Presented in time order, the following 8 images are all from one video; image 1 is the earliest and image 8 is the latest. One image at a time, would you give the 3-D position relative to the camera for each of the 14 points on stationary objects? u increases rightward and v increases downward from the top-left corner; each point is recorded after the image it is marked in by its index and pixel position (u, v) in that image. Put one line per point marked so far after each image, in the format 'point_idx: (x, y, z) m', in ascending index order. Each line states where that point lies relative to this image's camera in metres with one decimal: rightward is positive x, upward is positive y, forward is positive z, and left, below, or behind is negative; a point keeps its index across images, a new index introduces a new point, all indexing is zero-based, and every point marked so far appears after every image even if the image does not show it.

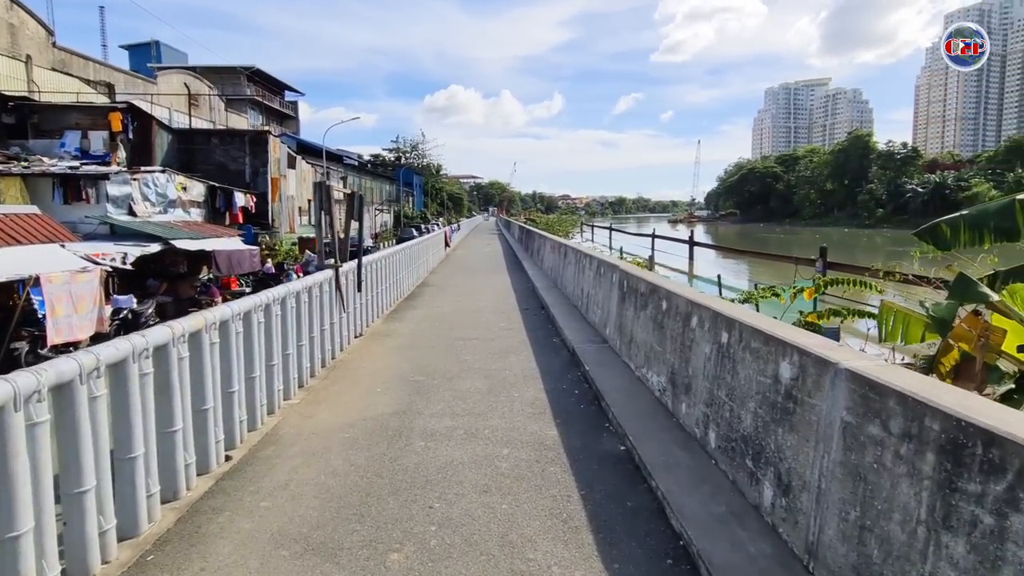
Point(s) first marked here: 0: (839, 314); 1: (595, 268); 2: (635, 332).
0: (+2.8, -0.2, +4.3) m
1: (+0.9, +0.2, +5.4) m
2: (+0.9, -0.3, +4.0) m
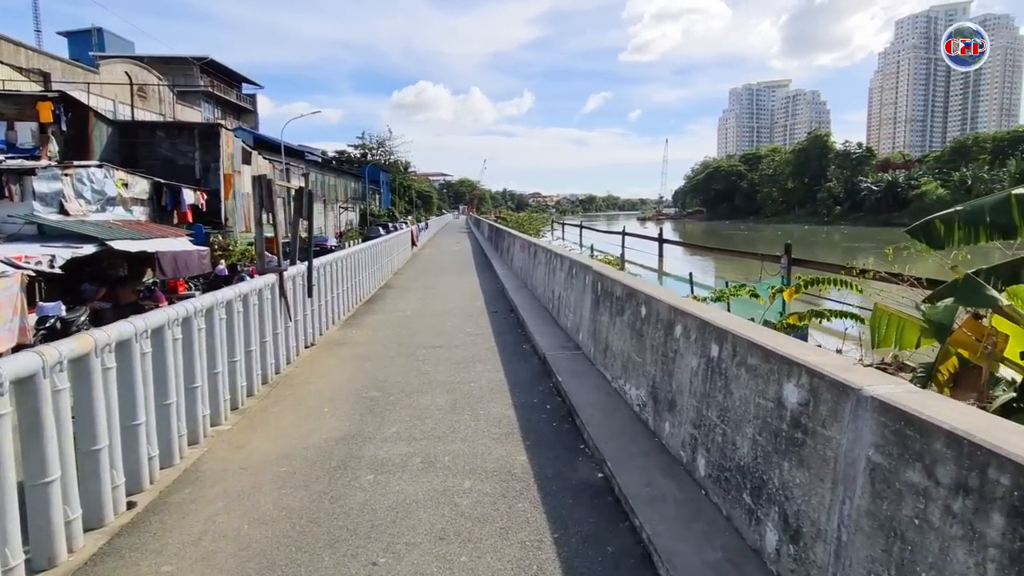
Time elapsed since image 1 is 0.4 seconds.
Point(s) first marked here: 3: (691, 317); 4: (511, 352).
0: (+2.5, -0.2, +4.1) m
1: (+0.5, +0.2, +5.1) m
2: (+0.7, -0.4, +3.7) m
3: (+0.9, -0.1, +2.5) m
4: (0.0, -0.6, +4.8) m
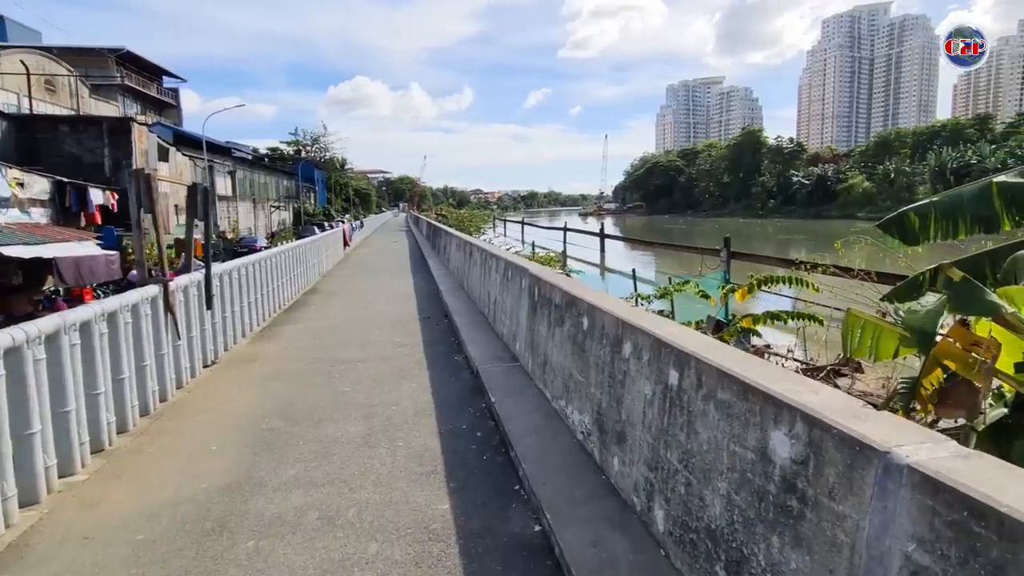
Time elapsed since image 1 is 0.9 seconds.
0: (+2.0, -0.2, +3.8) m
1: (-0.1, +0.1, +4.6) m
2: (+0.2, -0.4, +3.2) m
3: (+0.5, -0.2, +2.0) m
4: (-0.6, -0.6, +4.2) m
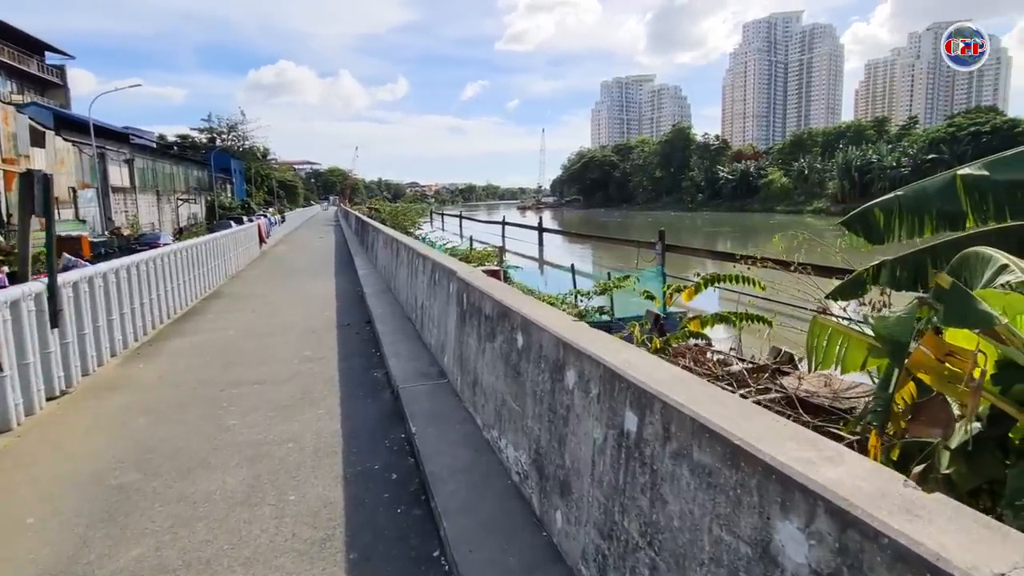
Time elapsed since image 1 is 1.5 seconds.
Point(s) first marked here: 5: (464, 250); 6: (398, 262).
0: (+1.5, -0.2, +3.5) m
1: (-0.7, +0.1, +4.1) m
2: (-0.2, -0.4, +2.7) m
3: (+0.2, -0.2, +1.6) m
4: (-1.1, -0.7, +3.7) m
5: (-2.0, +1.4, +19.3) m
6: (-1.3, +0.3, +6.0) m
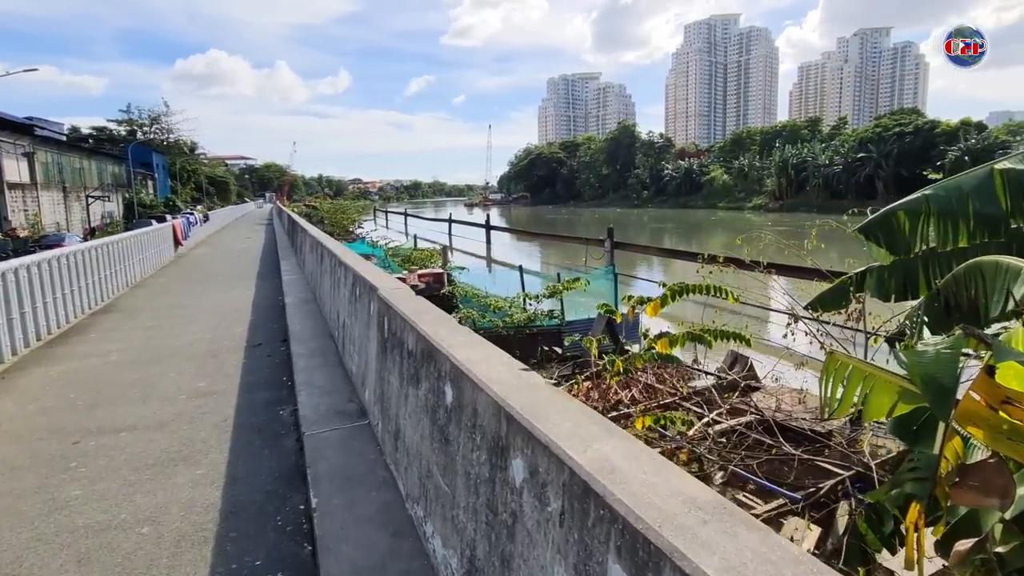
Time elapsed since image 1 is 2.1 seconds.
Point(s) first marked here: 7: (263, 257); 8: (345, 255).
0: (+1.1, -0.3, +3.1) m
1: (-1.1, 0.0, +3.4) m
2: (-0.5, -0.5, +2.1) m
3: (+0.1, -0.3, +1.0) m
4: (-1.4, -0.8, +2.9) m
5: (-3.8, +1.4, +18.5) m
6: (-1.9, +0.2, +5.3) m
7: (-5.3, +0.7, +11.0) m
8: (-1.4, +0.3, +4.4) m
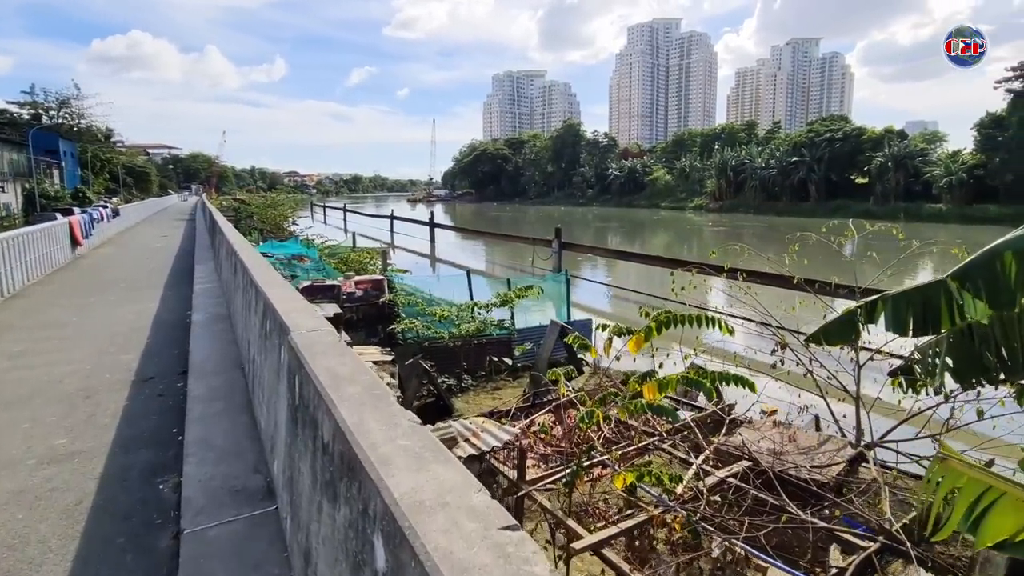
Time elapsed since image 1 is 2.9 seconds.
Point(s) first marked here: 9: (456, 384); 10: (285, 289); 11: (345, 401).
0: (+0.9, -0.4, +2.6) m
1: (-1.3, -0.1, +2.7) m
2: (-0.5, -0.7, +1.4) m
3: (+0.1, -0.5, +0.4) m
4: (-1.6, -1.0, +2.2) m
5: (-5.6, +1.3, +17.3) m
6: (-2.4, +0.1, +4.4) m
7: (-6.3, +0.6, +9.7) m
8: (-1.7, +0.1, +3.6) m
9: (-0.9, -1.6, +8.3) m
10: (-1.3, 0.0, +2.8) m
11: (-0.4, -0.3, +1.3) m
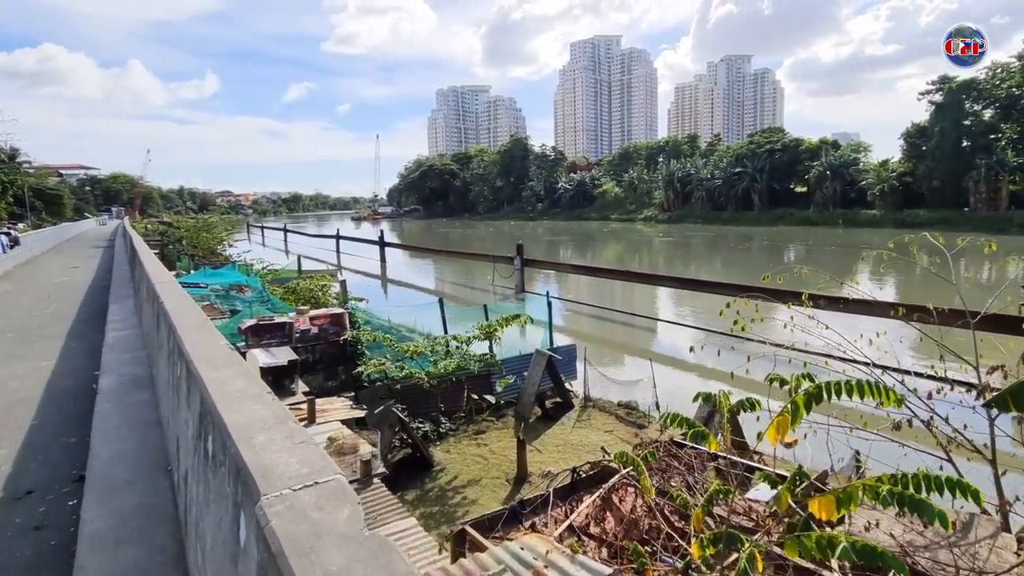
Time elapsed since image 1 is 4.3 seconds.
0: (+1.2, -0.6, +1.7) m
1: (-1.0, -0.4, +1.6) m
2: (-0.1, -0.9, +0.5) m
3: (+0.6, -0.6, -0.5) m
4: (-1.3, -1.2, +1.1) m
5: (-6.8, +0.4, +15.8) m
6: (-2.2, -0.3, +3.3) m
7: (-6.7, -0.1, +8.2) m
8: (-1.5, -0.2, +2.5) m
9: (-1.1, -2.0, +7.2) m
10: (-1.0, -0.3, +1.8) m
11: (0.0, -0.5, +0.4) m
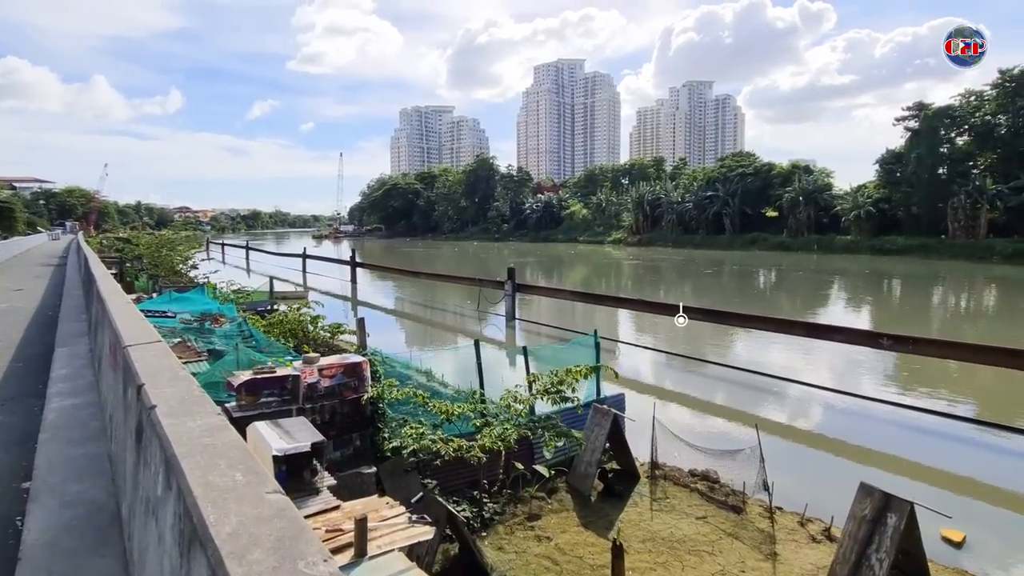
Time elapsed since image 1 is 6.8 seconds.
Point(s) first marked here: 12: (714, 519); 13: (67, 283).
0: (+2.3, -1.0, +0.5) m
1: (+0.1, -0.8, +0.2) m
2: (+1.1, -1.2, -0.9) m
3: (+1.8, -0.9, -1.8) m
4: (-0.1, -1.6, -0.4) m
5: (-6.7, -0.5, +14.0) m
6: (-1.3, -0.7, +1.8) m
7: (-6.0, -0.7, +6.4) m
8: (-0.5, -0.6, +1.0) m
9: (-0.4, -2.5, +5.7) m
10: (+0.1, -0.6, +0.3) m
11: (+1.2, -0.8, -1.0) m
12: (+2.1, -2.5, +5.4) m
13: (-8.9, -0.1, +10.3) m
